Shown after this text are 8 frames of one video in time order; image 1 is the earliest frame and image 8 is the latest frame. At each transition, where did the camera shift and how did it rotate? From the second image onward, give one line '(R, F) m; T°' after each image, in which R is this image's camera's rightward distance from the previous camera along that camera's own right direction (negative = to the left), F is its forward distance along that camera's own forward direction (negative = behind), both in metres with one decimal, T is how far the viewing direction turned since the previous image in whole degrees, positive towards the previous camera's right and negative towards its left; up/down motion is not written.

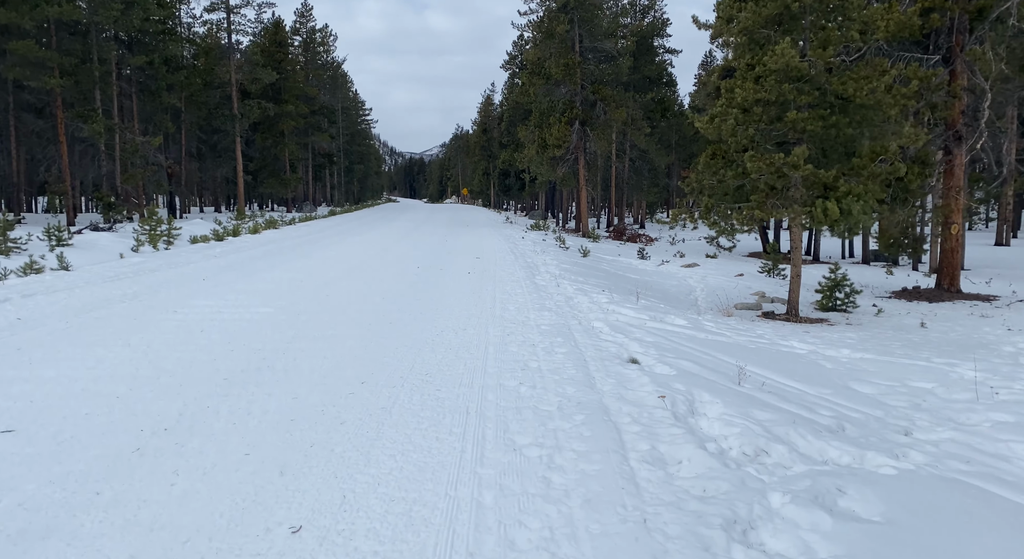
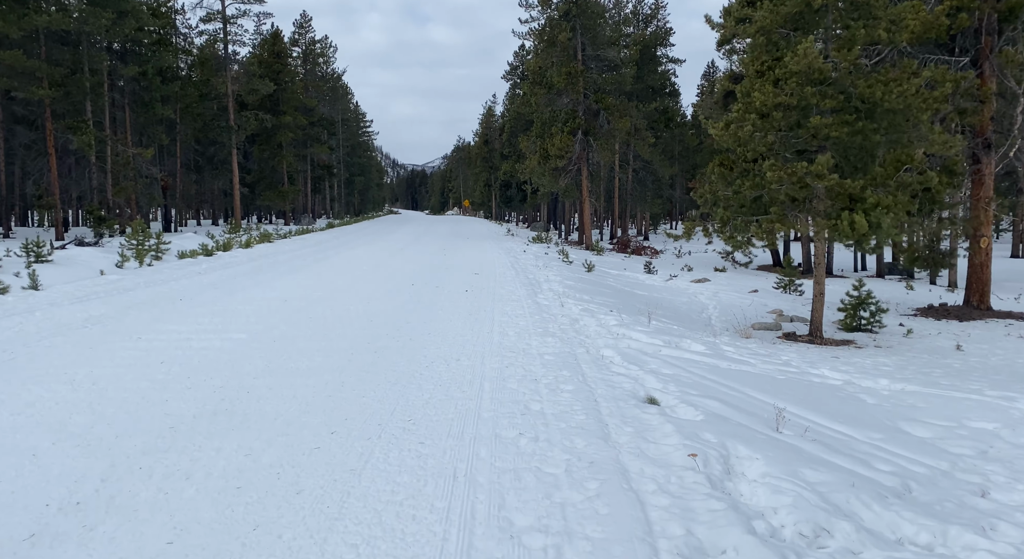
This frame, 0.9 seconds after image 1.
(0.0, +0.9) m; 0°
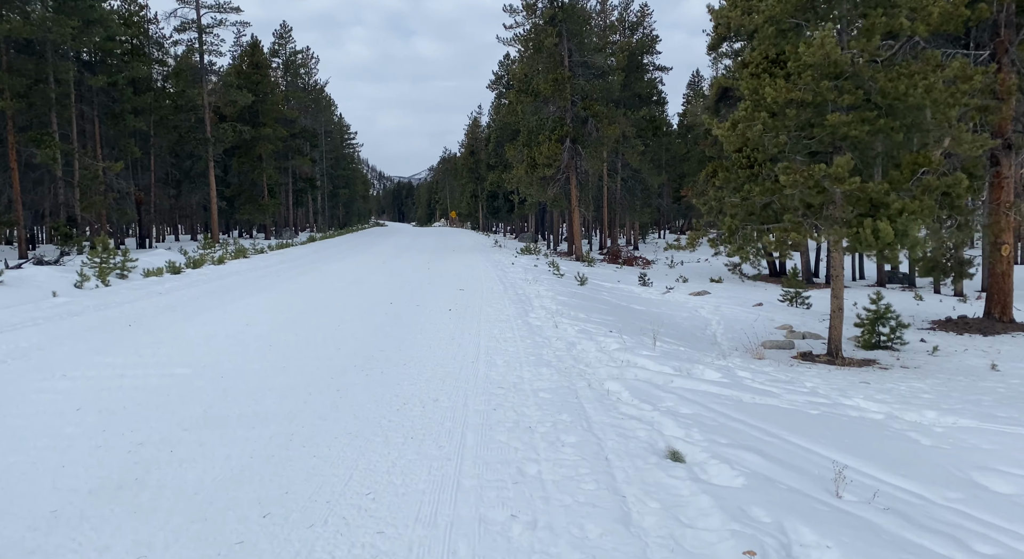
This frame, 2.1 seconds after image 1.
(0.0, +1.1) m; +1°
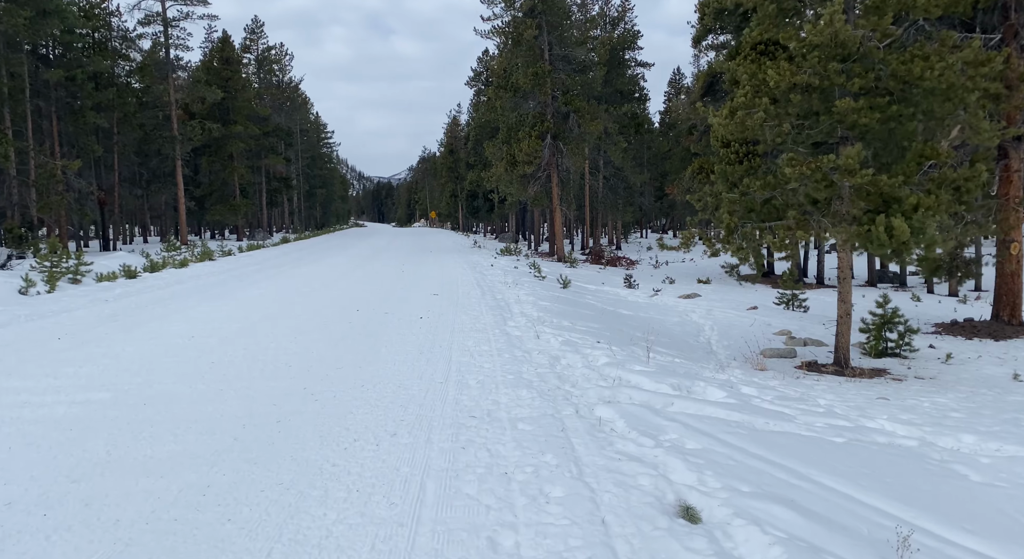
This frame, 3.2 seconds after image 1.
(+0.1, +1.0) m; +2°
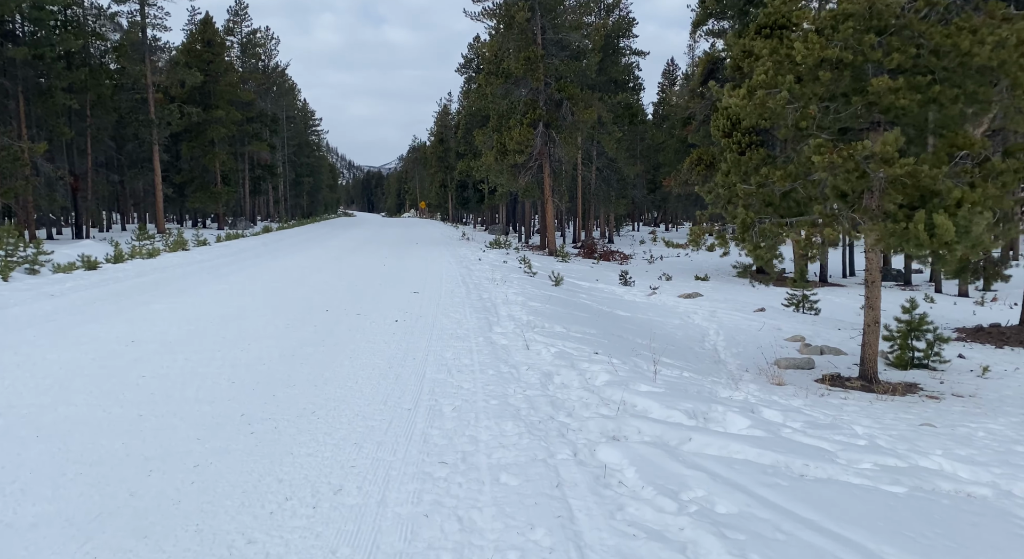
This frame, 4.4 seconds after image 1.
(0.0, +1.1) m; +1°
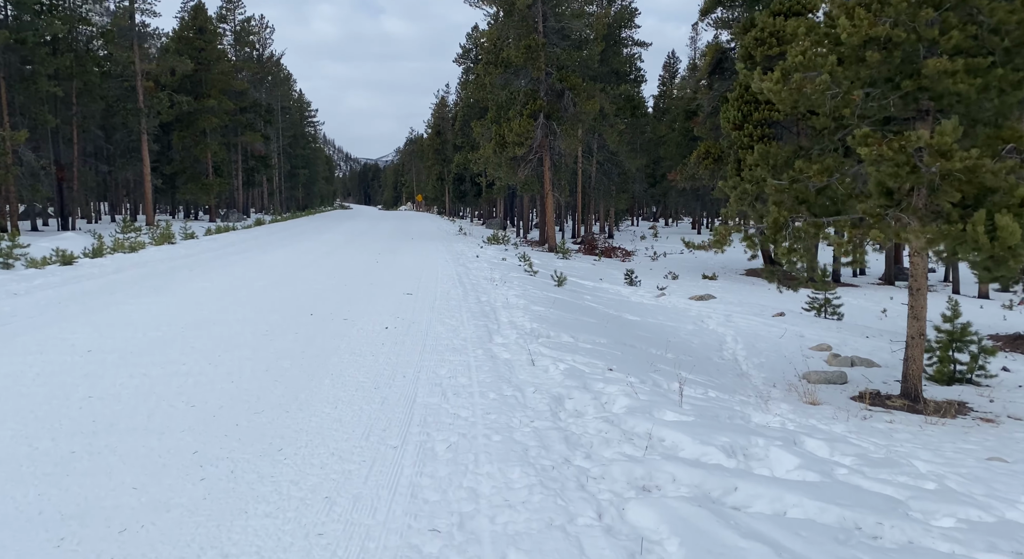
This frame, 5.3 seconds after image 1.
(-0.1, +0.9) m; 0°
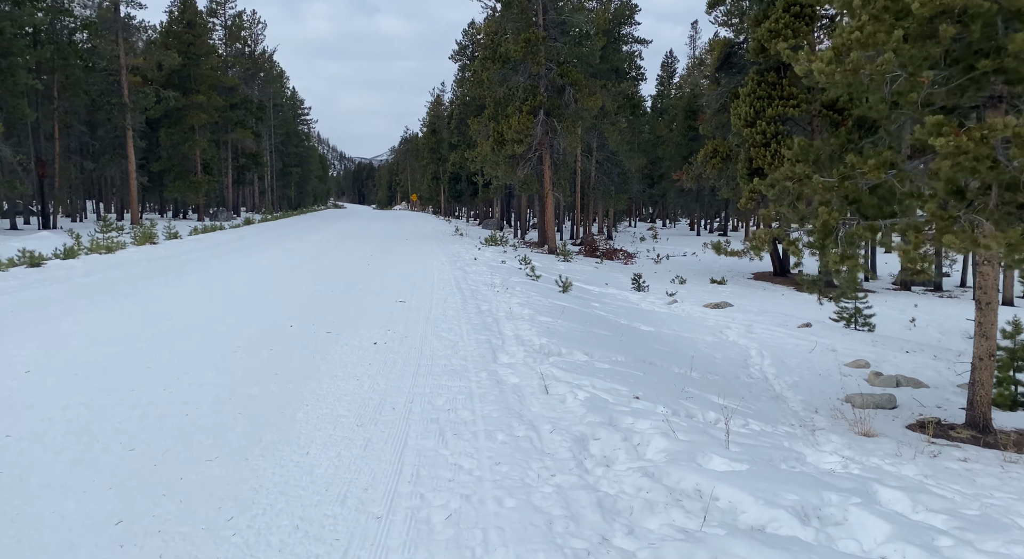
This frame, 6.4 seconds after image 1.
(-0.1, +1.0) m; 0°
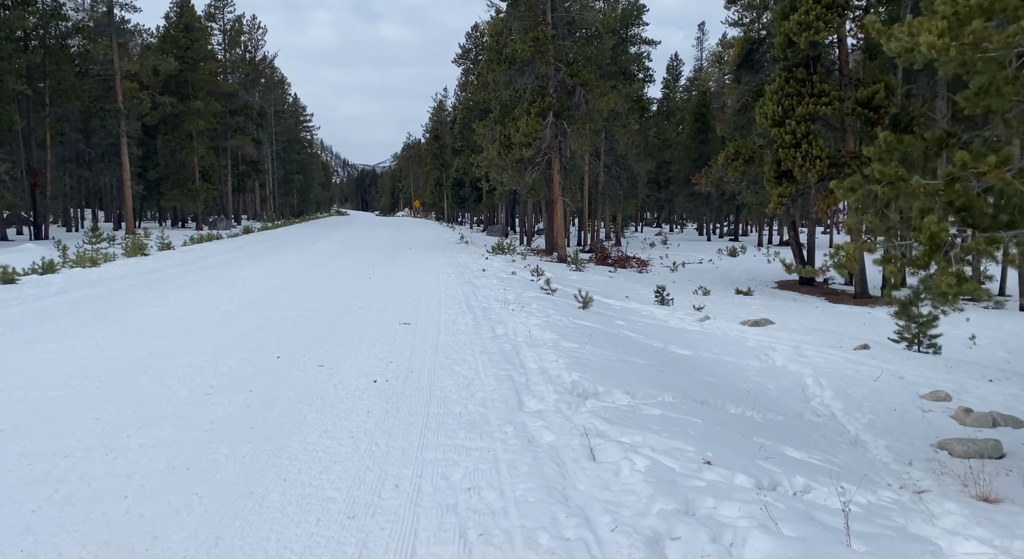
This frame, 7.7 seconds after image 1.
(-0.2, +1.2) m; 0°
